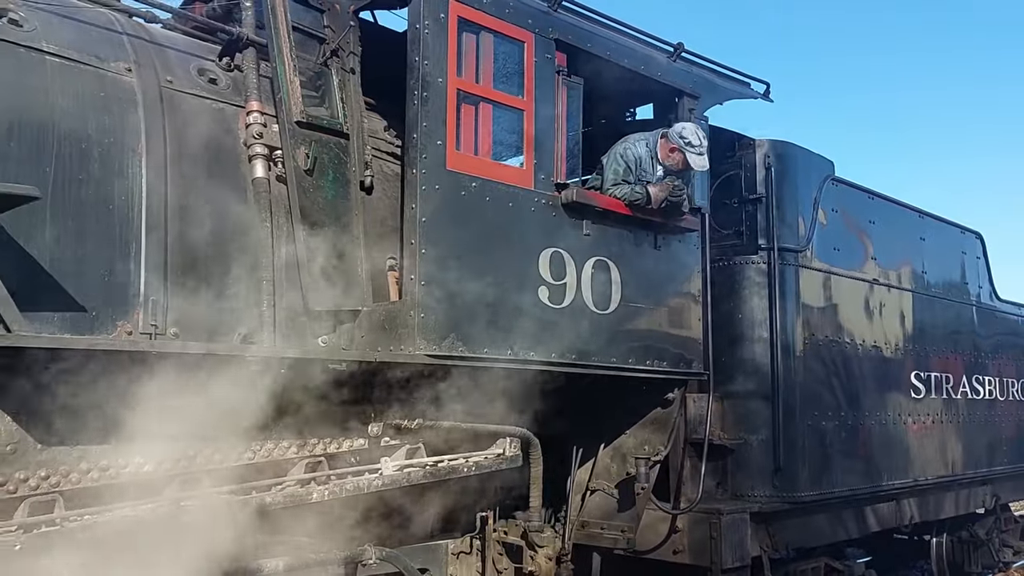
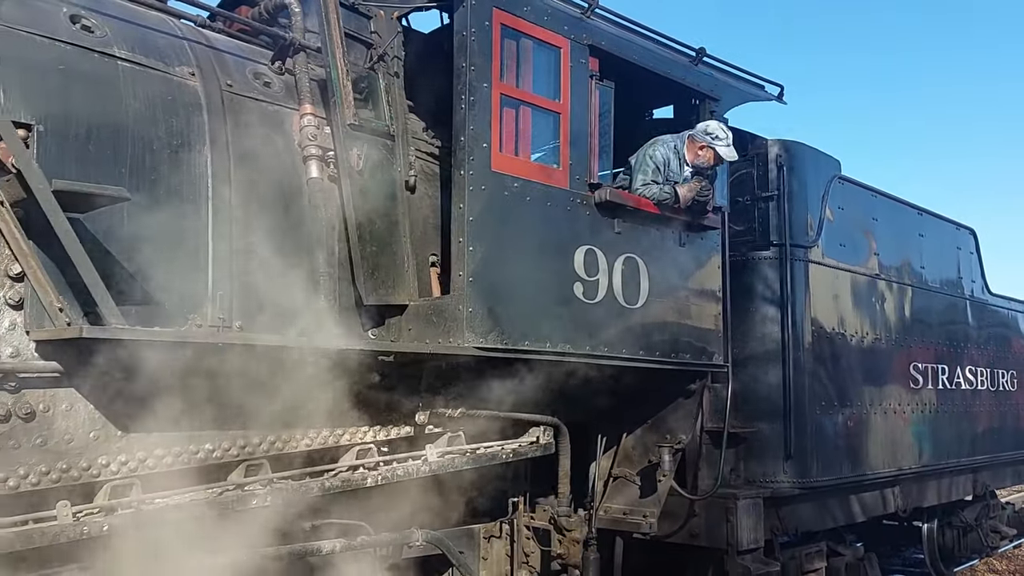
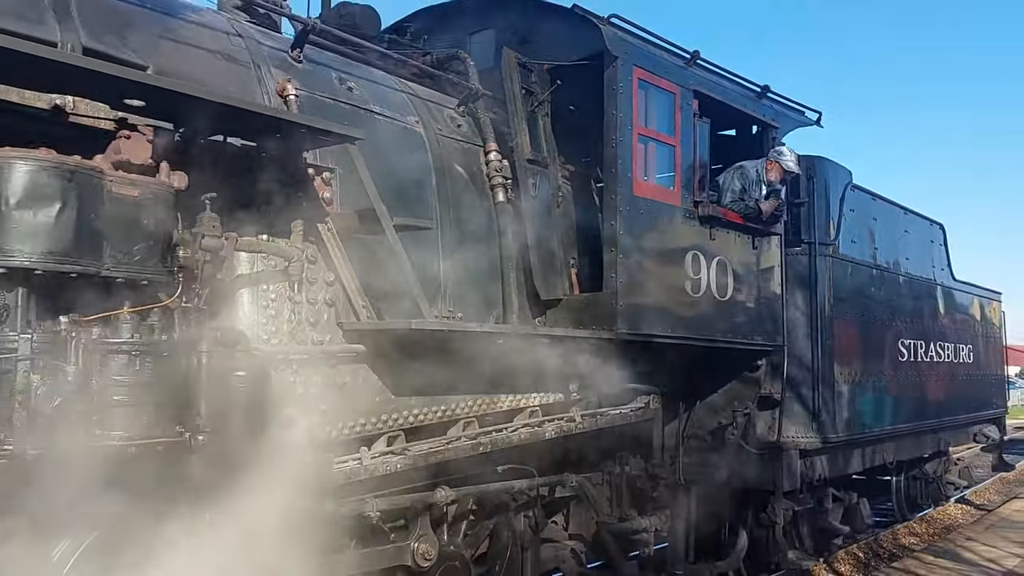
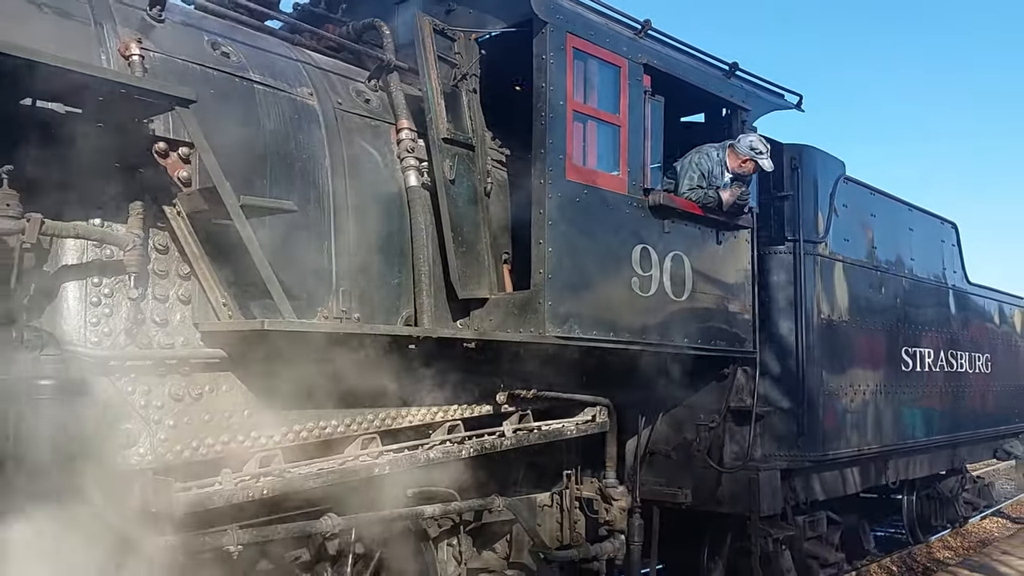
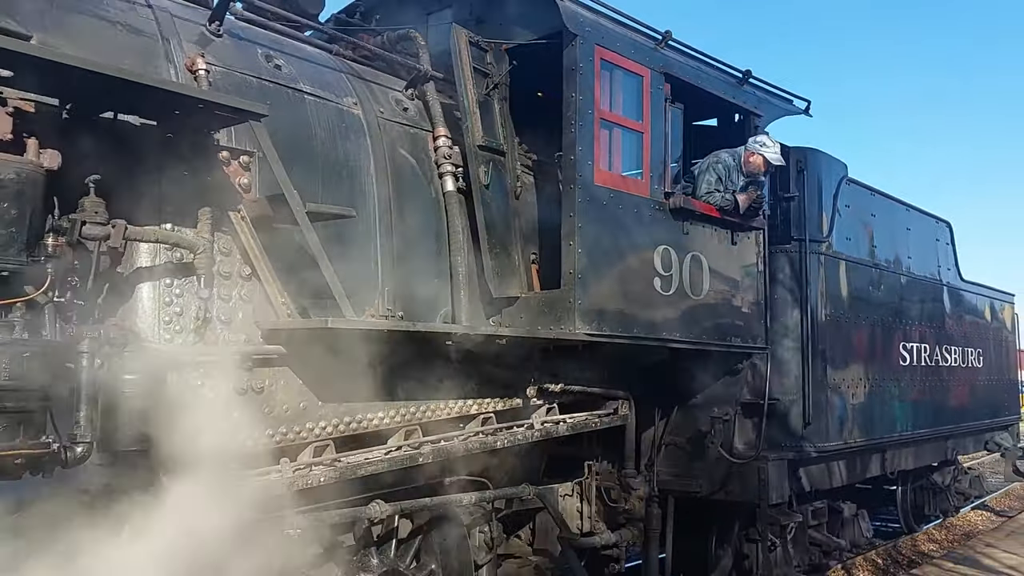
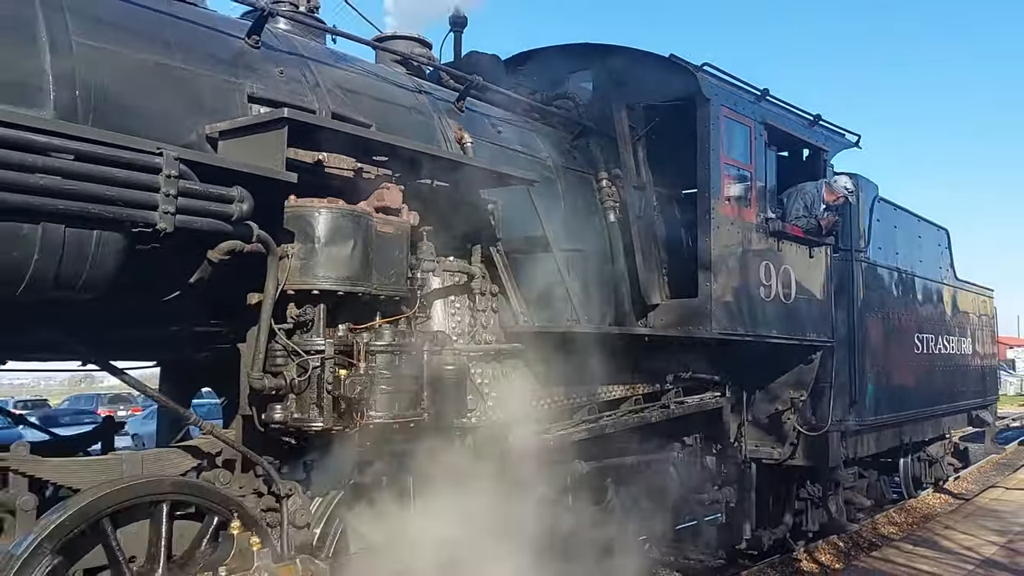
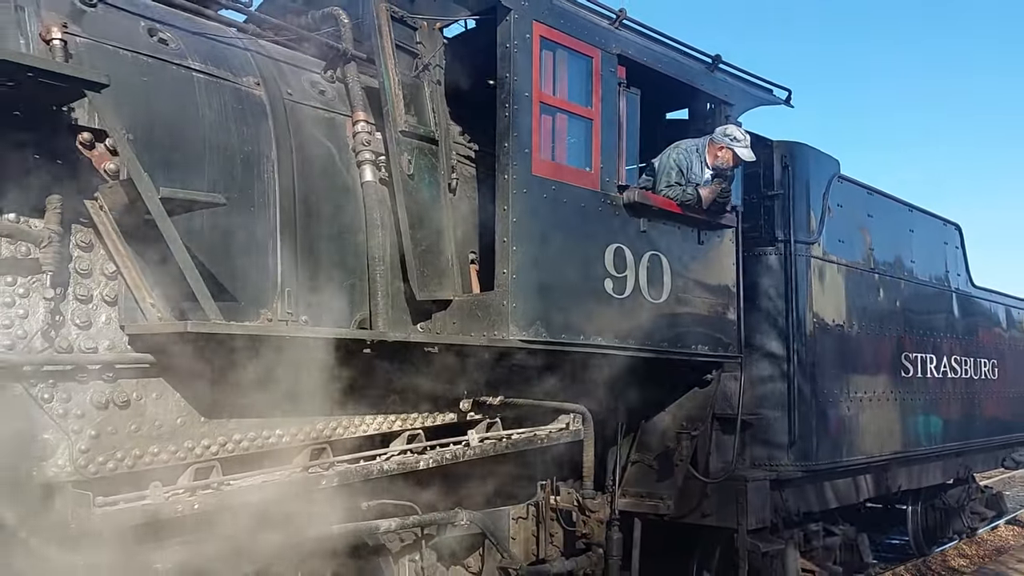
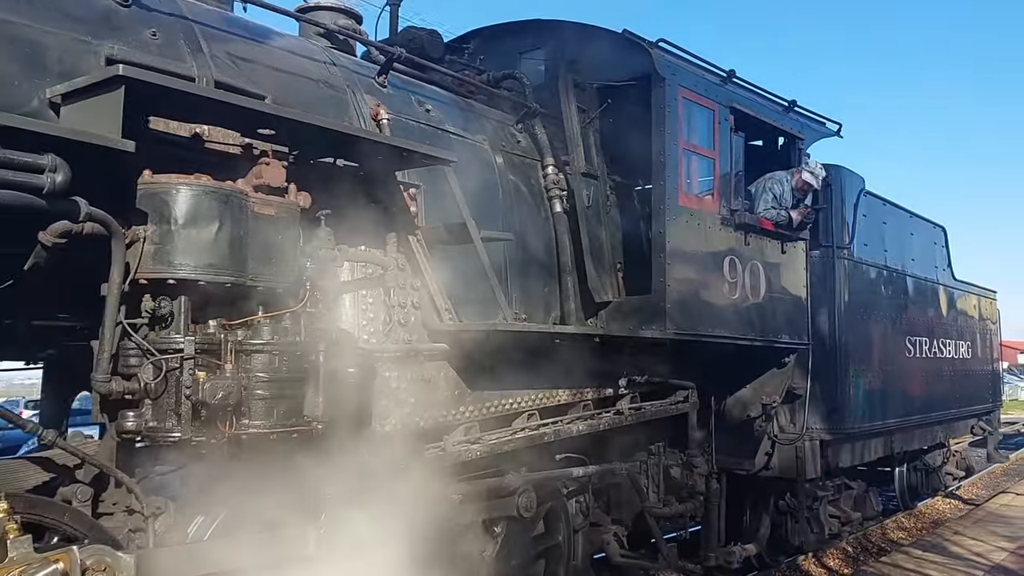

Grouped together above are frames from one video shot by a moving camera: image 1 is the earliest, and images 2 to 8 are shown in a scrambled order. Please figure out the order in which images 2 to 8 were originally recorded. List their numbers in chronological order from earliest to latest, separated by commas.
2, 7, 4, 5, 3, 8, 6
